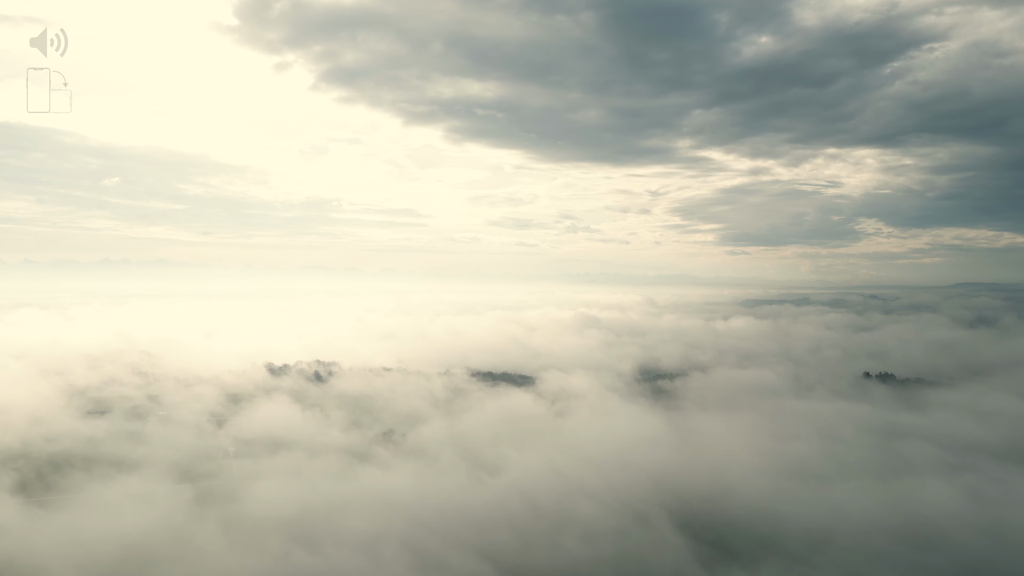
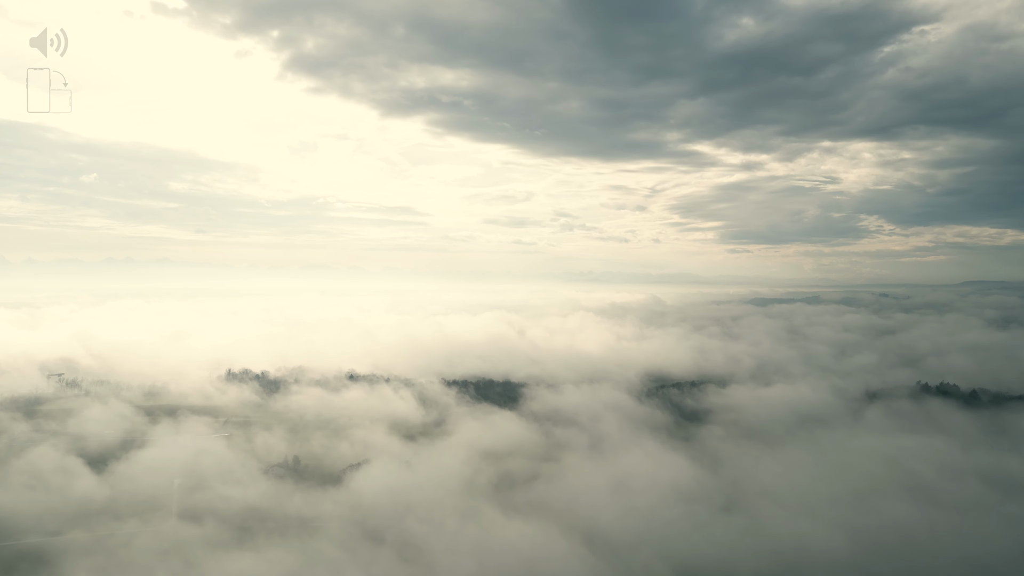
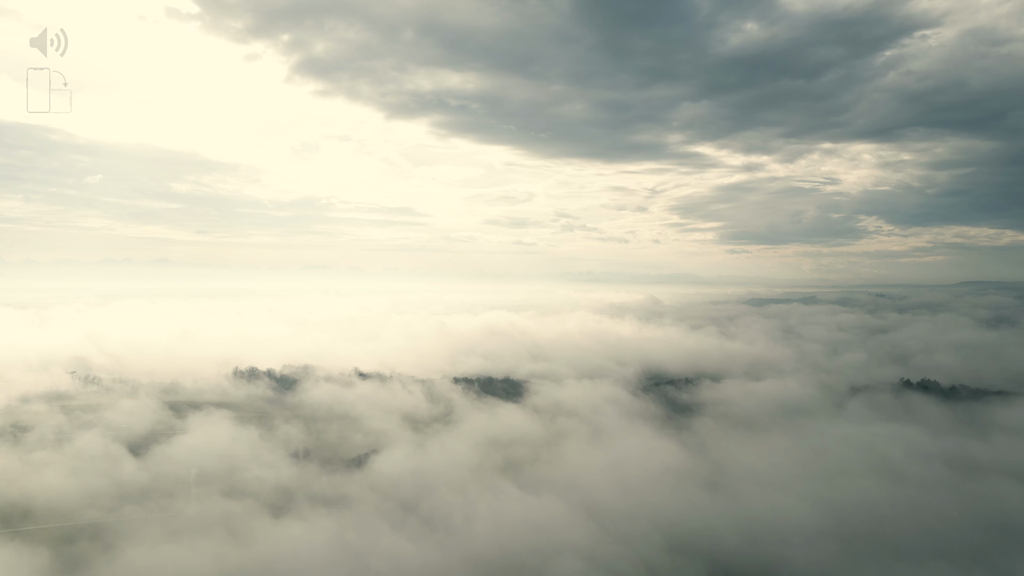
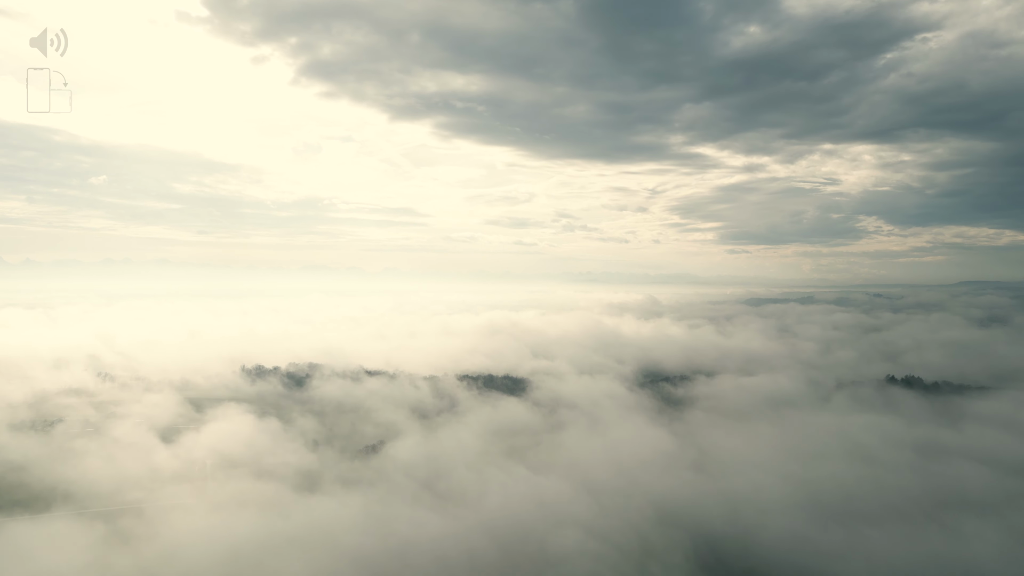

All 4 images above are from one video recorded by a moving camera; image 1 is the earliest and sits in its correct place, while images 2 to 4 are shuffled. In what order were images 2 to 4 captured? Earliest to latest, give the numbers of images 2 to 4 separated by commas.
4, 3, 2
